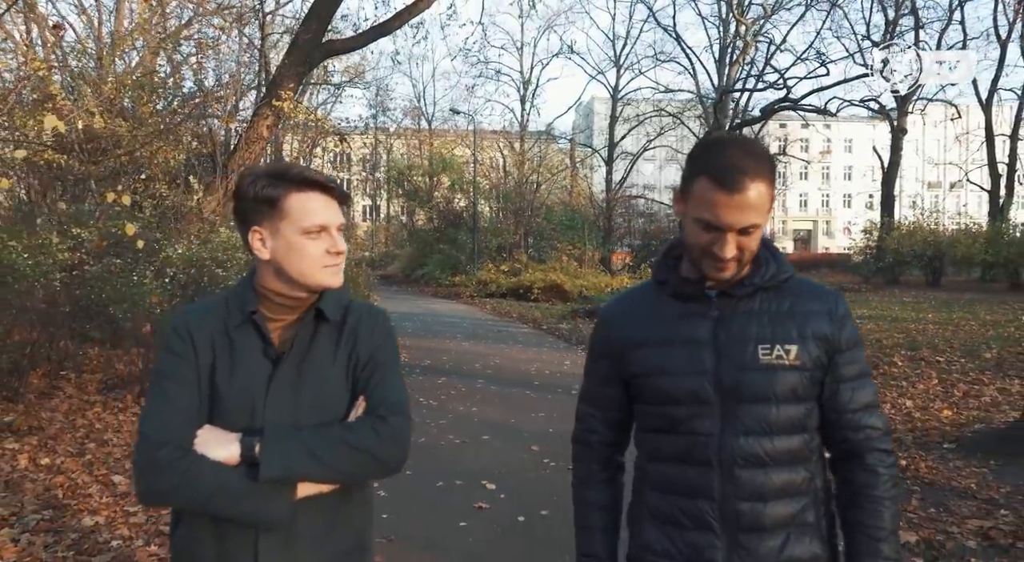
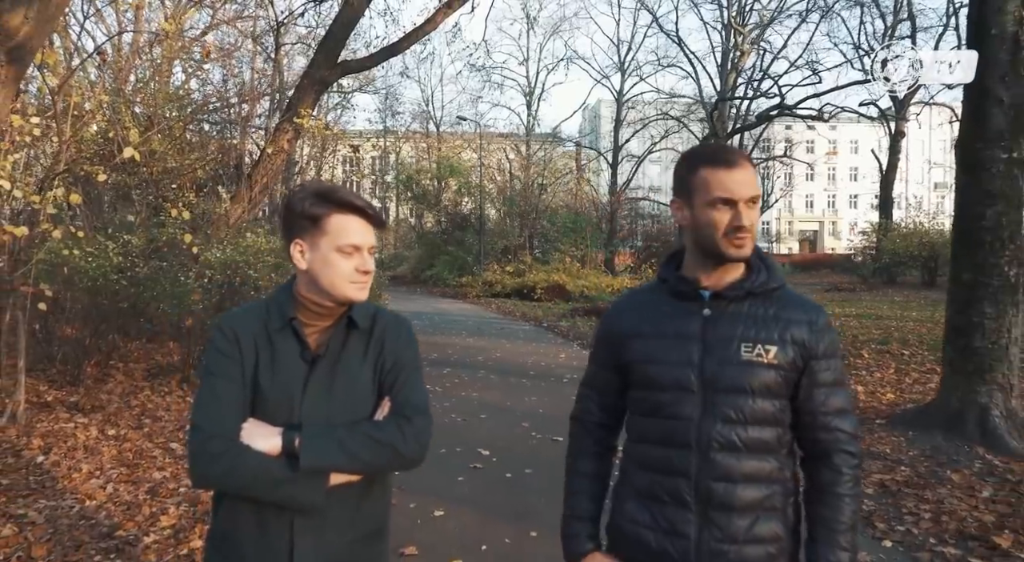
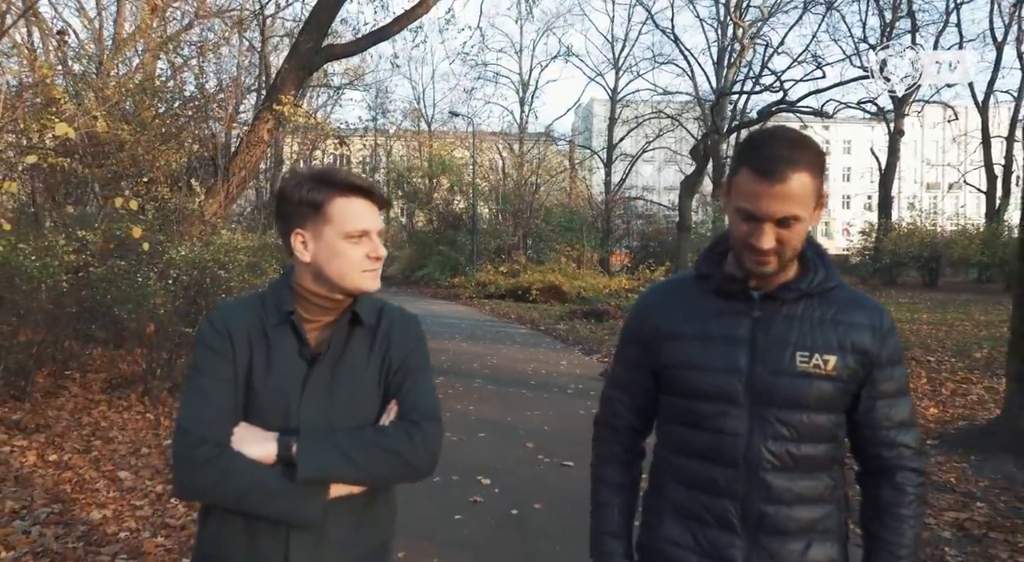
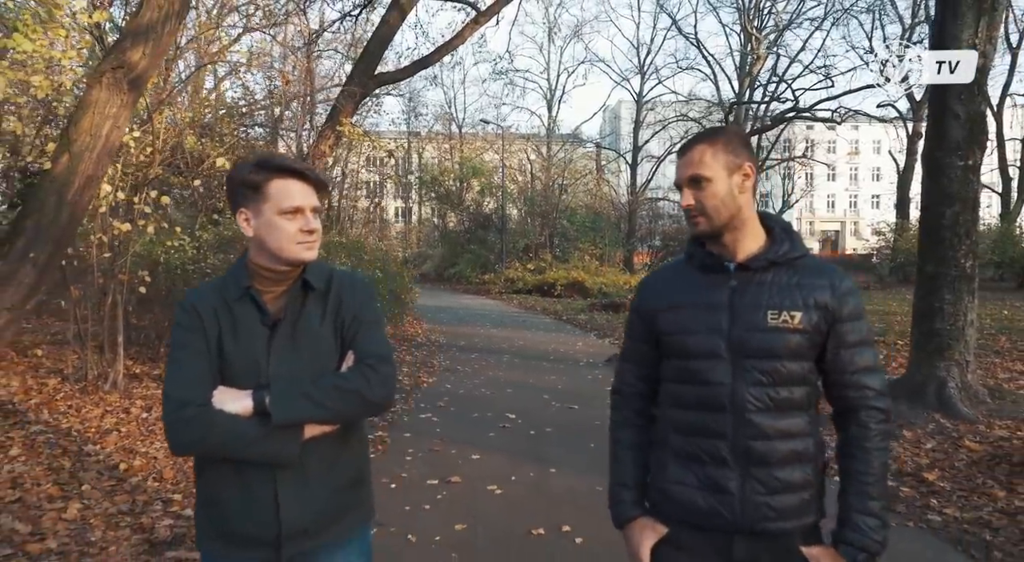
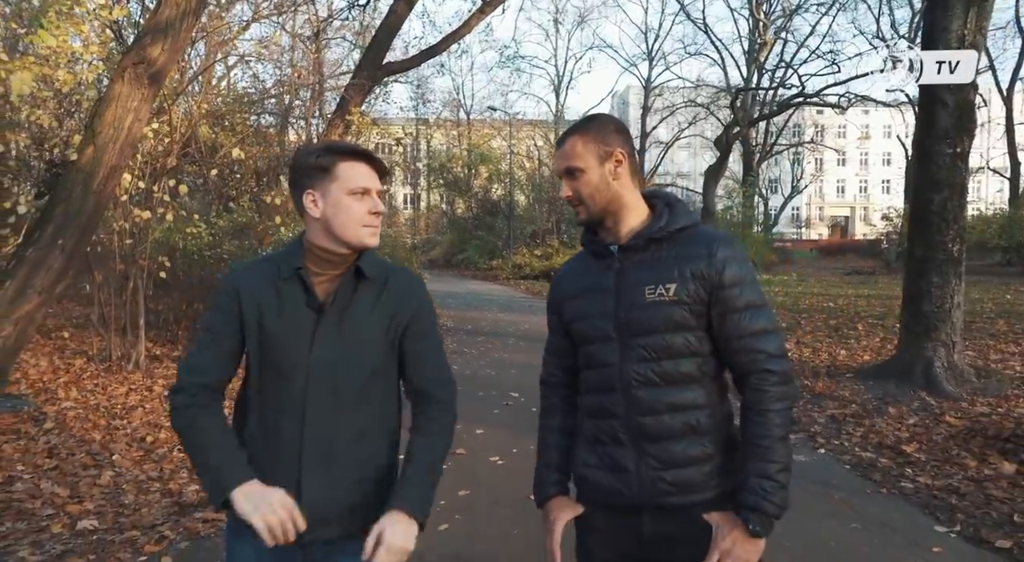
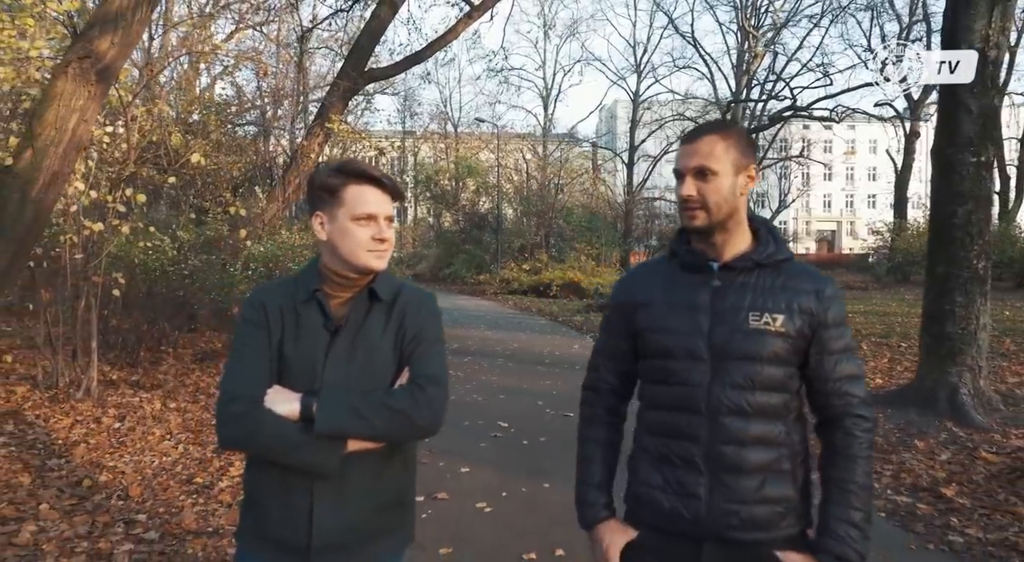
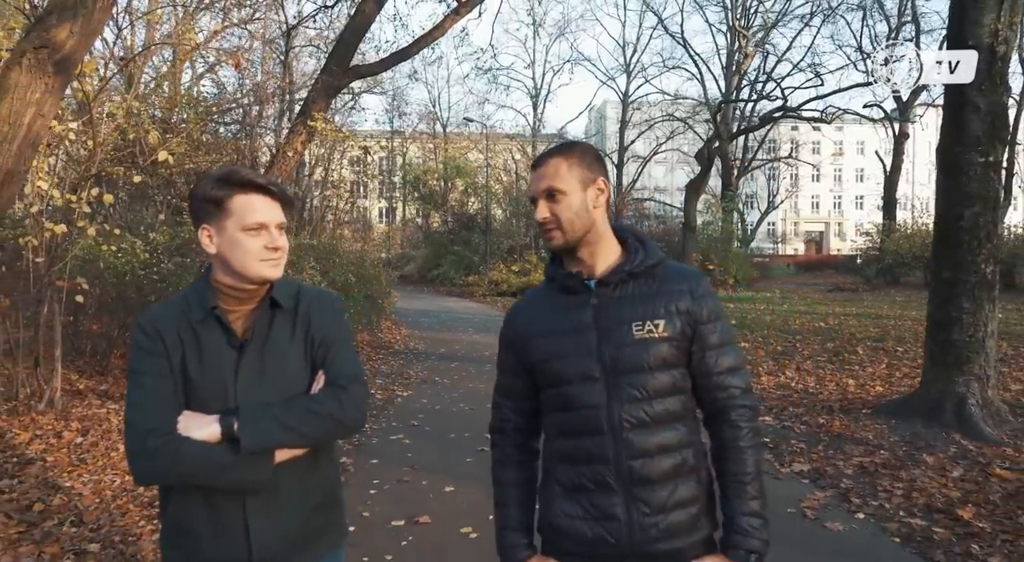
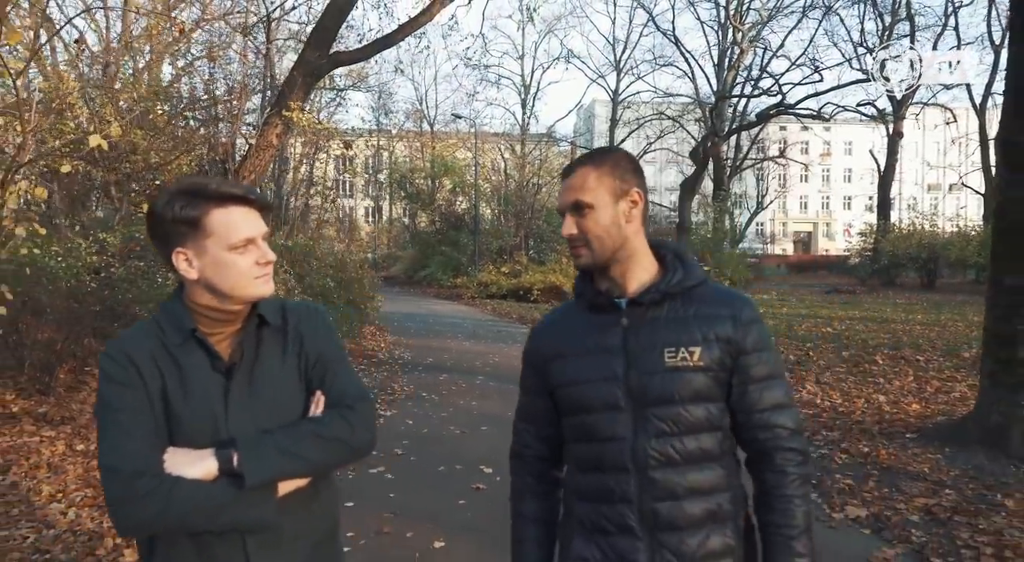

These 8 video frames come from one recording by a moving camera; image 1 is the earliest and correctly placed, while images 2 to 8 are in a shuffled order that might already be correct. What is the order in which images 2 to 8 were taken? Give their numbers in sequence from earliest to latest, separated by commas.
3, 8, 2, 7, 6, 4, 5
